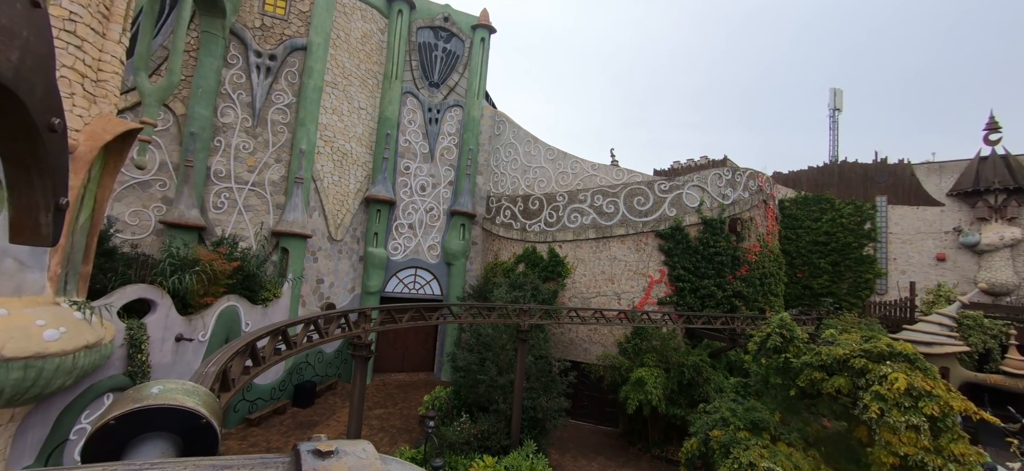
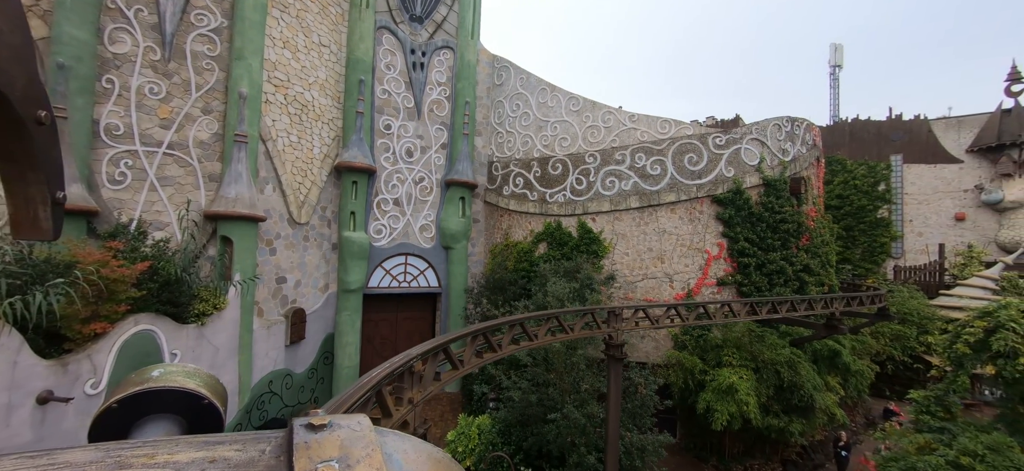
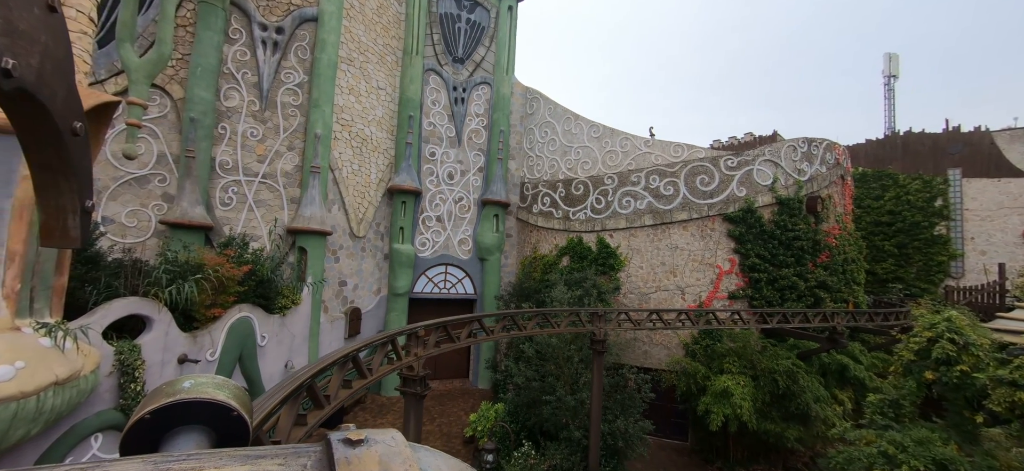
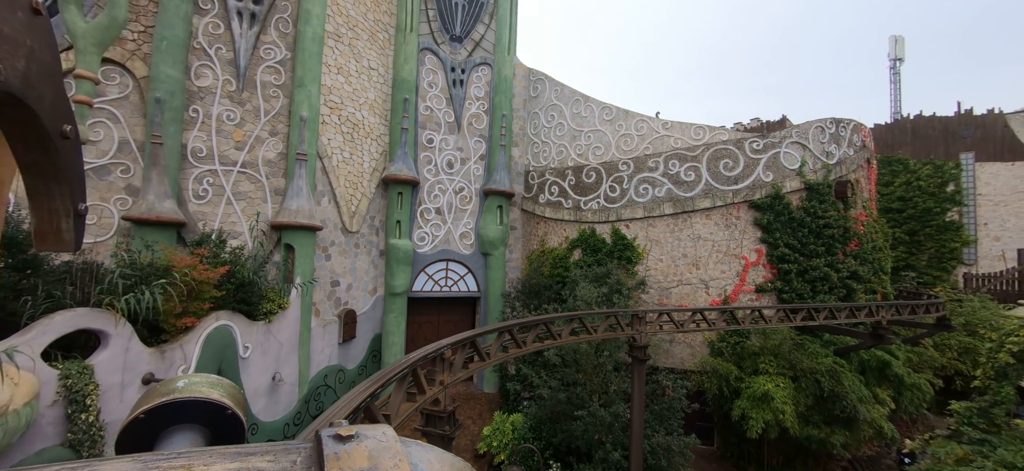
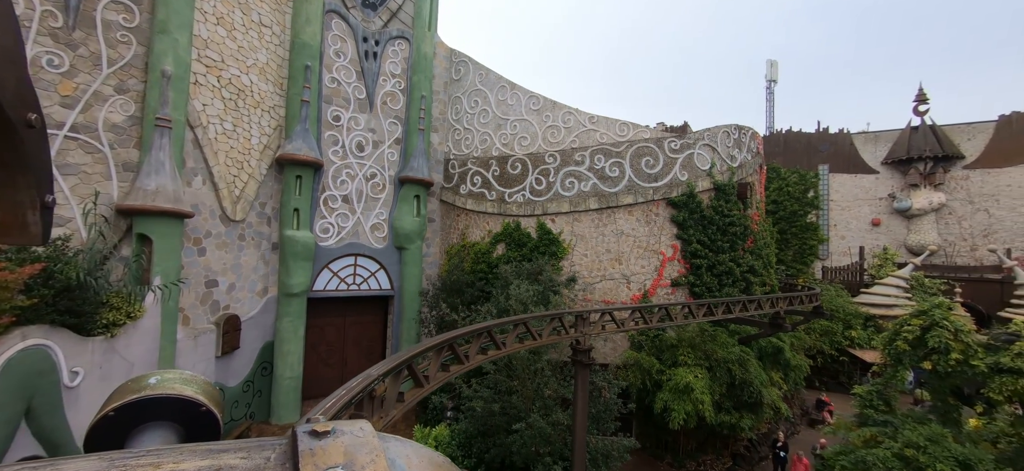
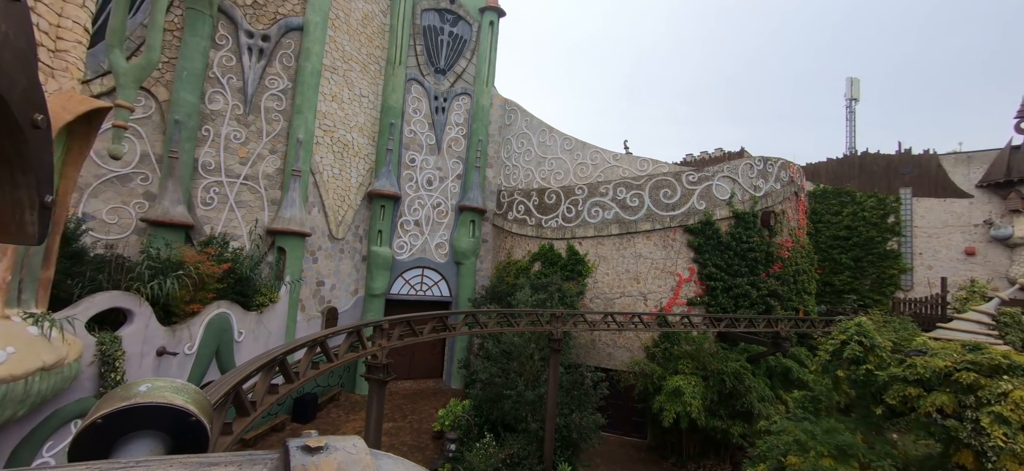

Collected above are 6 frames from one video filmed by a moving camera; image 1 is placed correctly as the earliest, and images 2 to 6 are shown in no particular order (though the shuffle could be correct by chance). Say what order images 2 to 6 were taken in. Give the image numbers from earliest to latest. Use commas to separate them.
6, 3, 4, 2, 5
